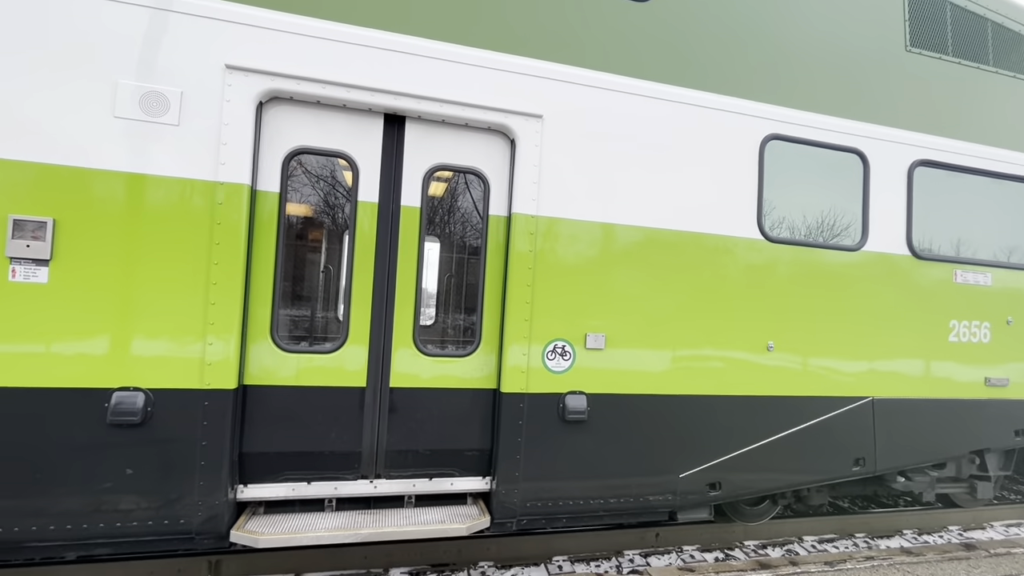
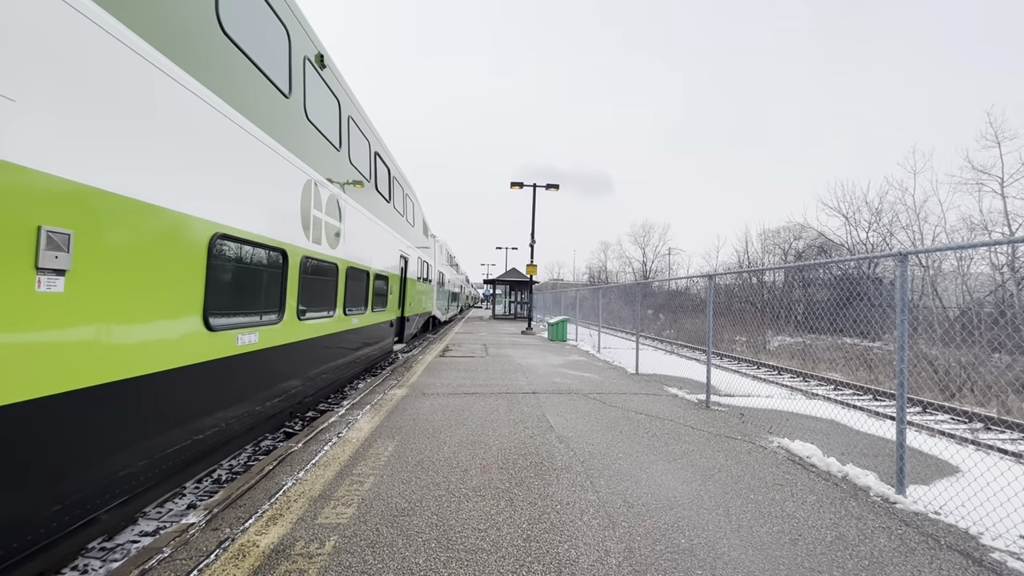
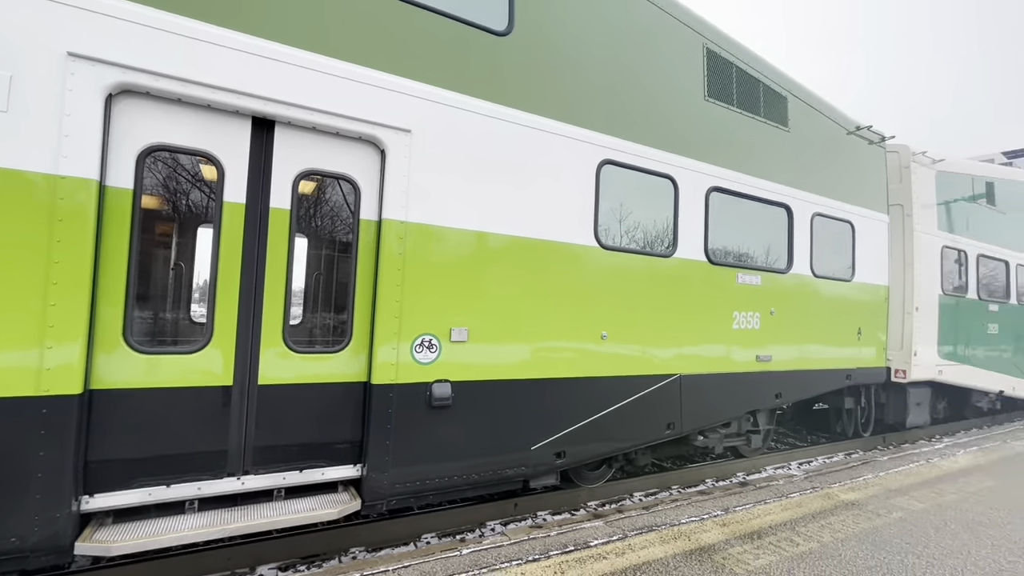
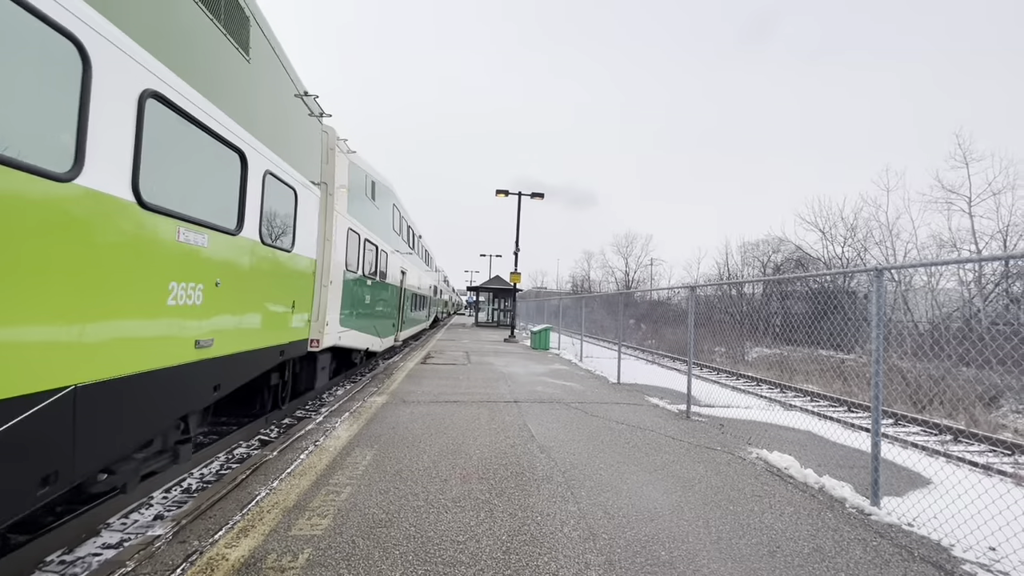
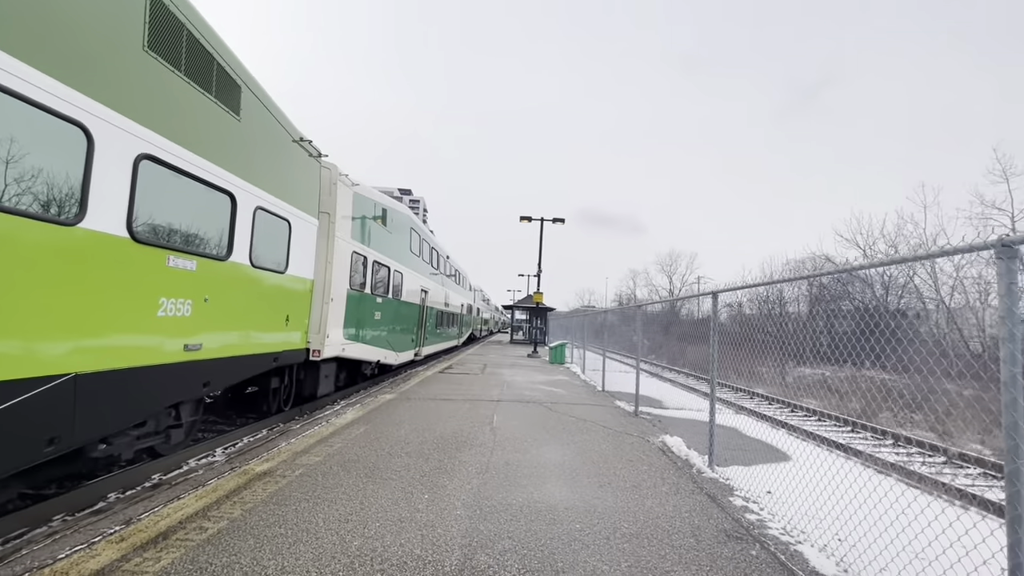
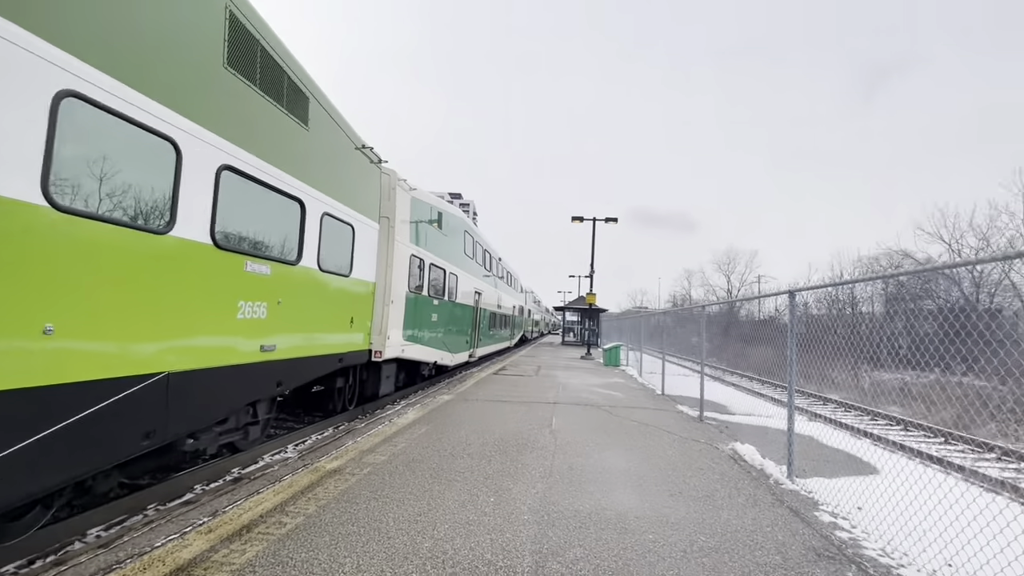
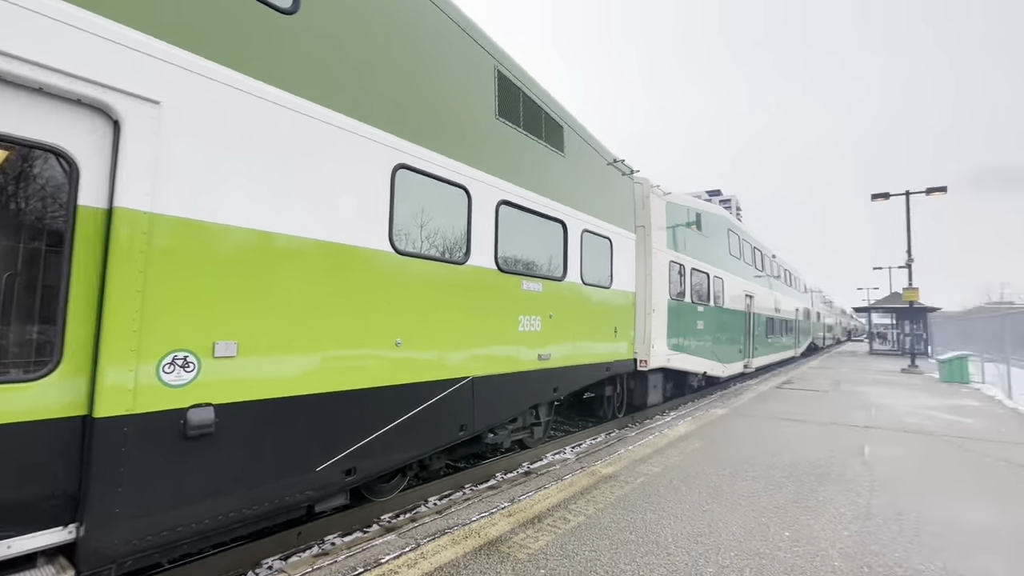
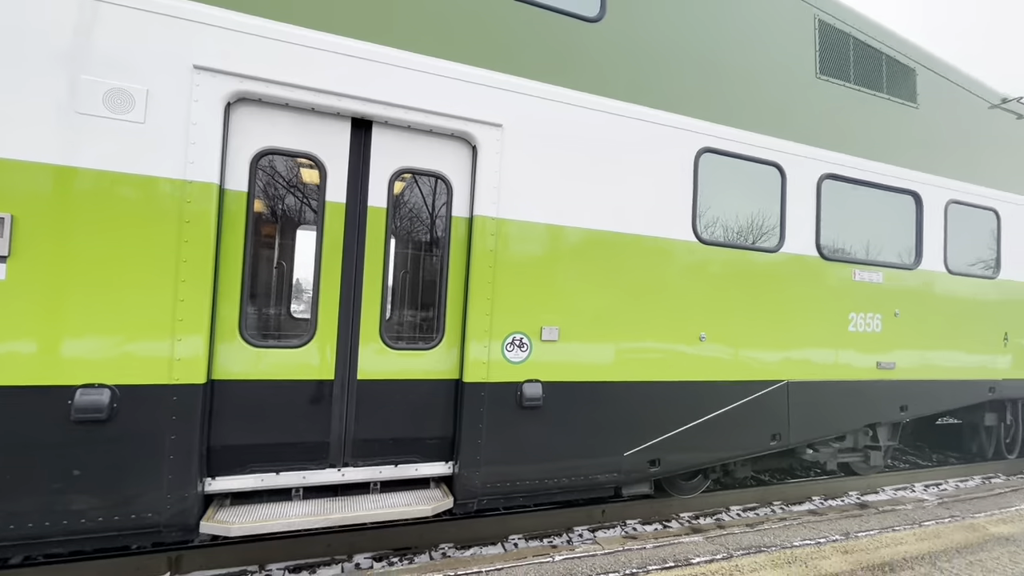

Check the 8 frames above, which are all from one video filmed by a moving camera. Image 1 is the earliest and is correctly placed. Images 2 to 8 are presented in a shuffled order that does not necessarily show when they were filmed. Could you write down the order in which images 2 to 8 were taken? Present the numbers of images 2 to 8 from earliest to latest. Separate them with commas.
8, 3, 7, 6, 5, 4, 2
